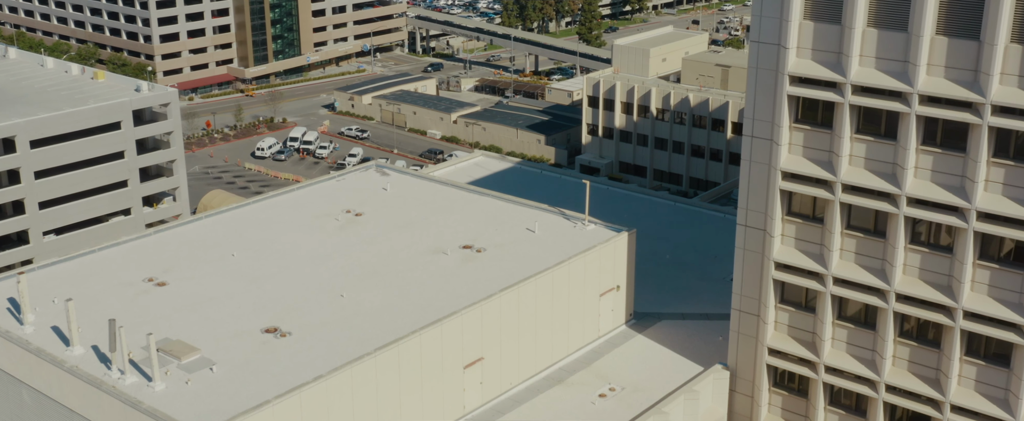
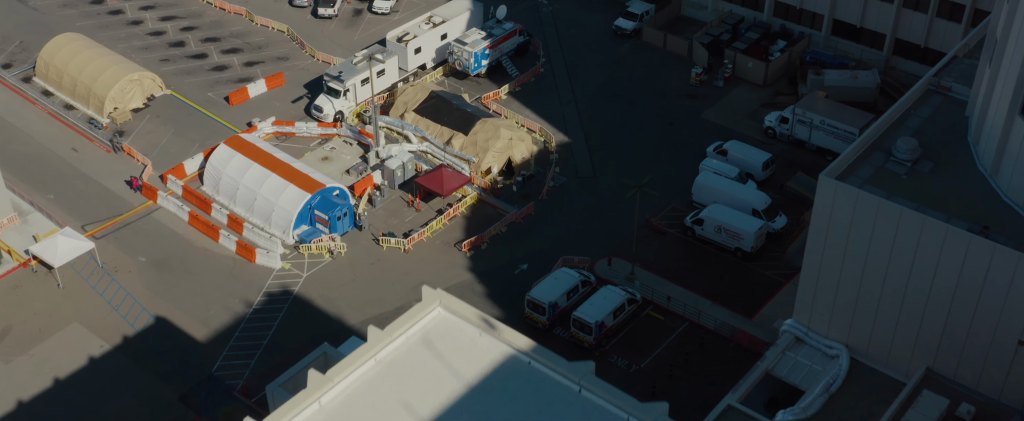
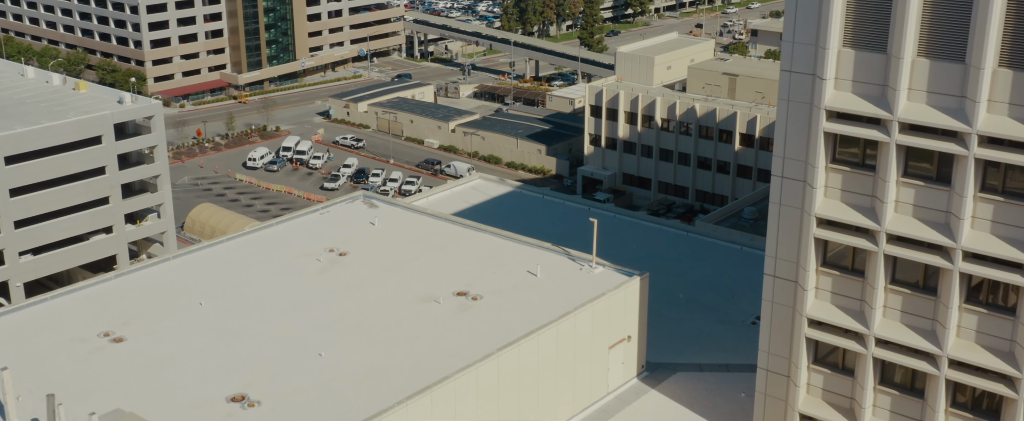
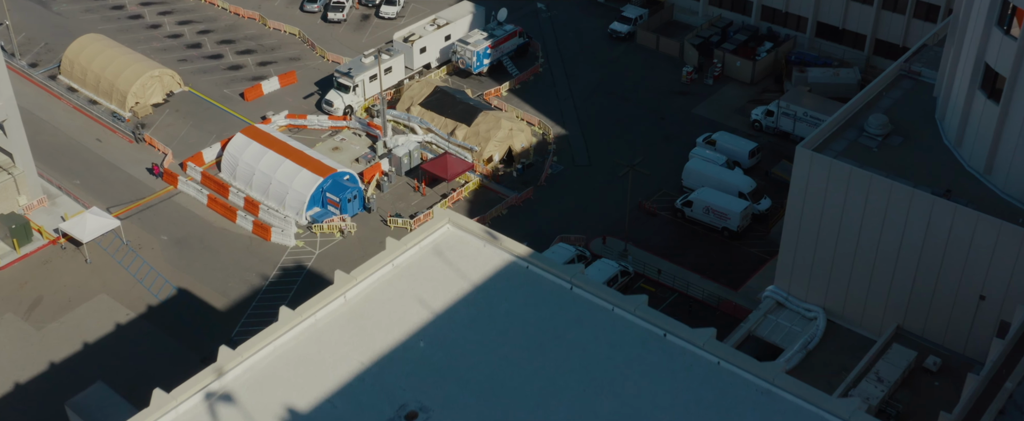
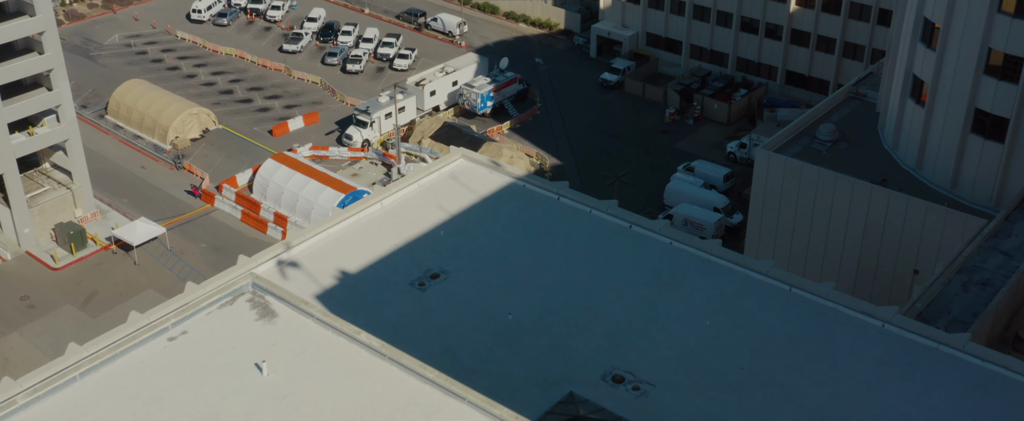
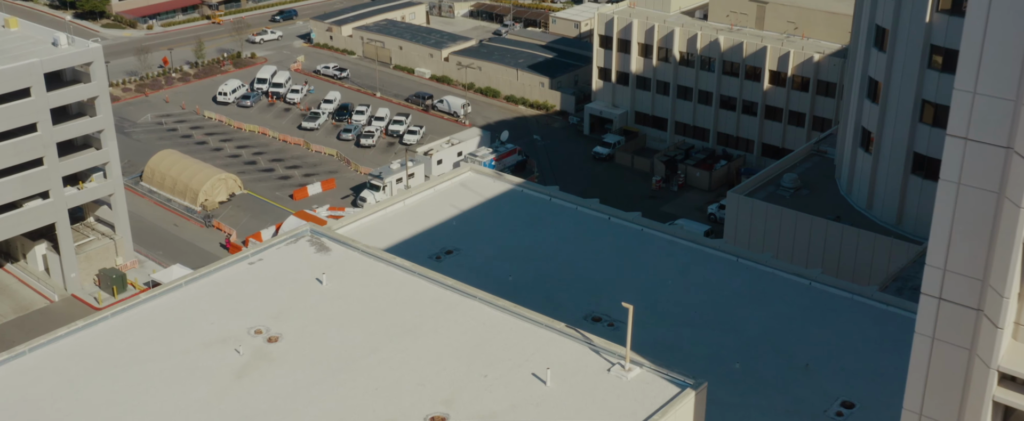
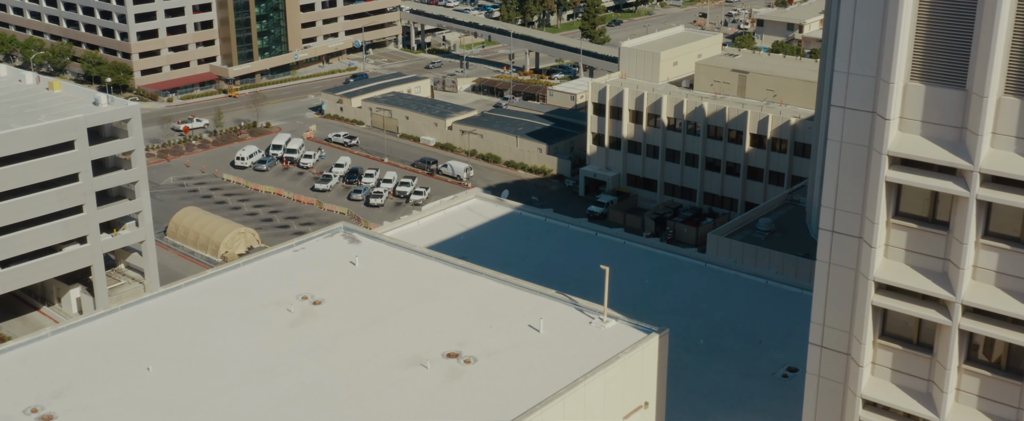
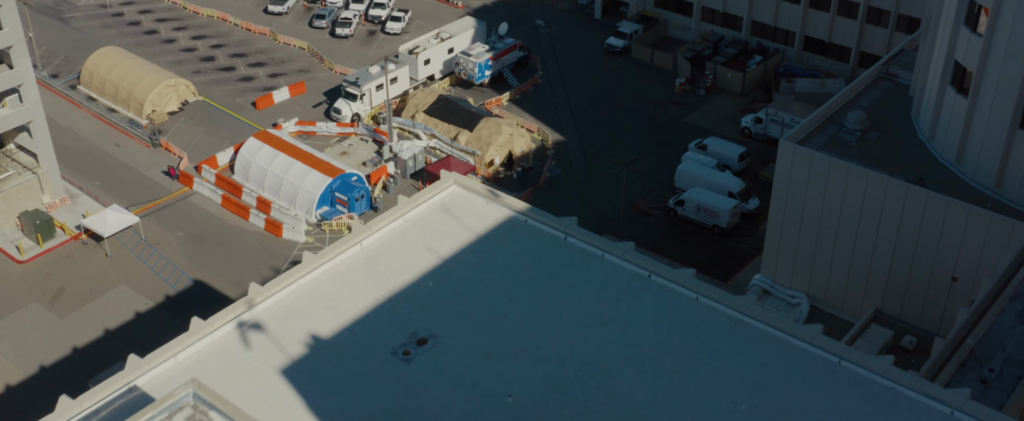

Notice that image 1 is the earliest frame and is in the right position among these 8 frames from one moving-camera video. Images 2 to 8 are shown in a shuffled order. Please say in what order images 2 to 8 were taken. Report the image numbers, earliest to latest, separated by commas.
3, 7, 6, 5, 8, 4, 2
